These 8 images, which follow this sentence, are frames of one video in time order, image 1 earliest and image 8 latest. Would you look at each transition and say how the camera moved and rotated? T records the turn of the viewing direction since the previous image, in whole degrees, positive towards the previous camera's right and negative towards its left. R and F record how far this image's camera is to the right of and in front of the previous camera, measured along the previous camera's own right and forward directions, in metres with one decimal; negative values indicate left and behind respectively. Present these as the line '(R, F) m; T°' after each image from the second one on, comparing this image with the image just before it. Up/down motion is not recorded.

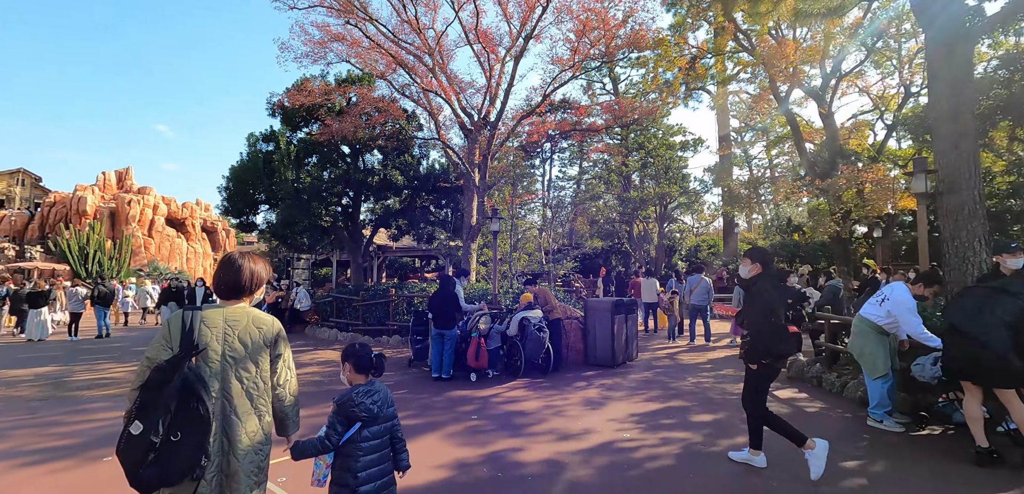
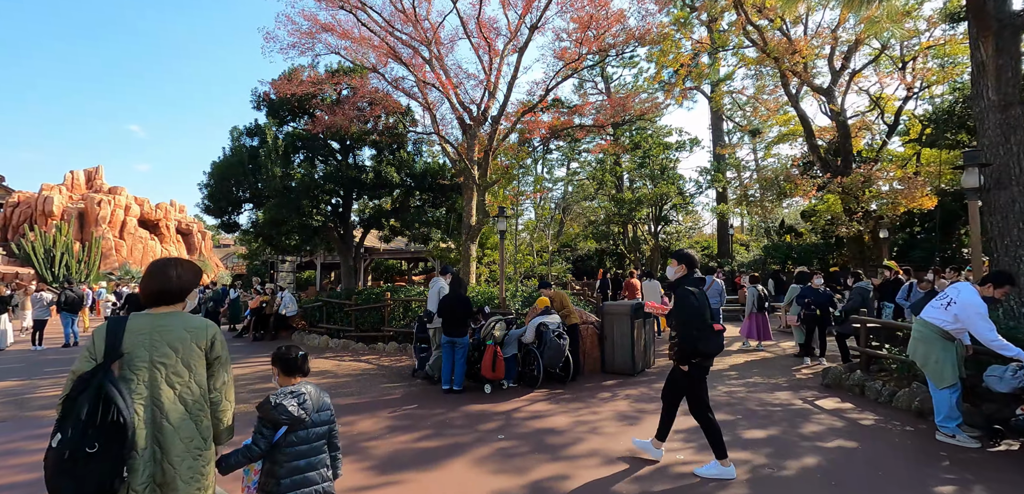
(-0.5, +0.6) m; +2°
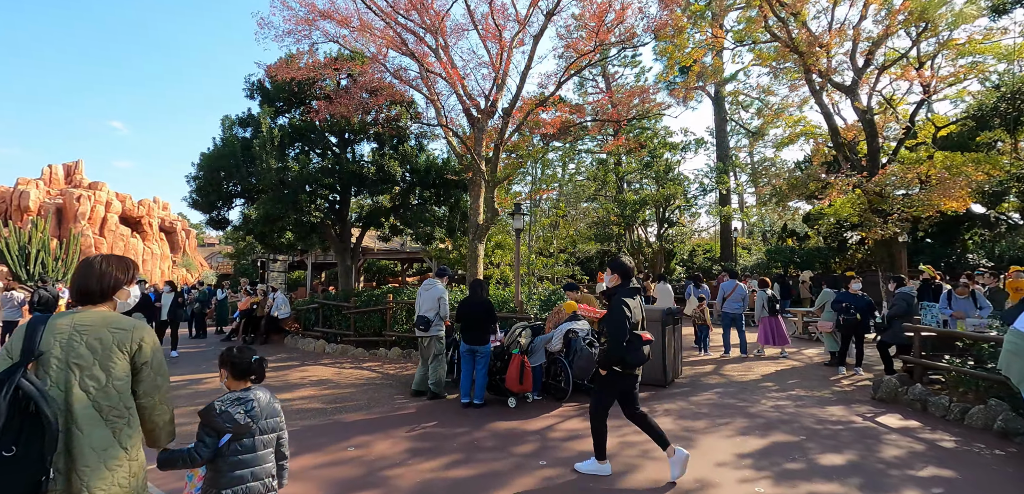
(-0.5, +0.6) m; +1°
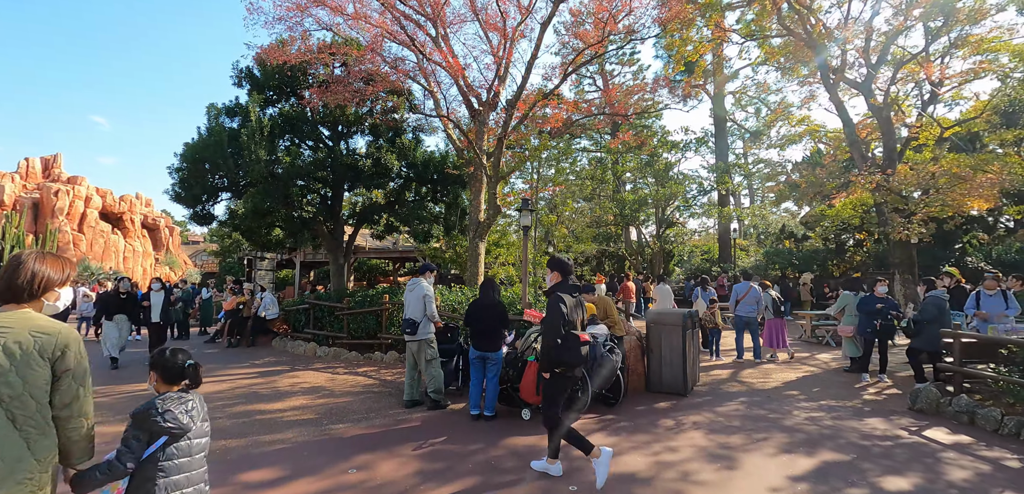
(-0.3, +0.5) m; +1°
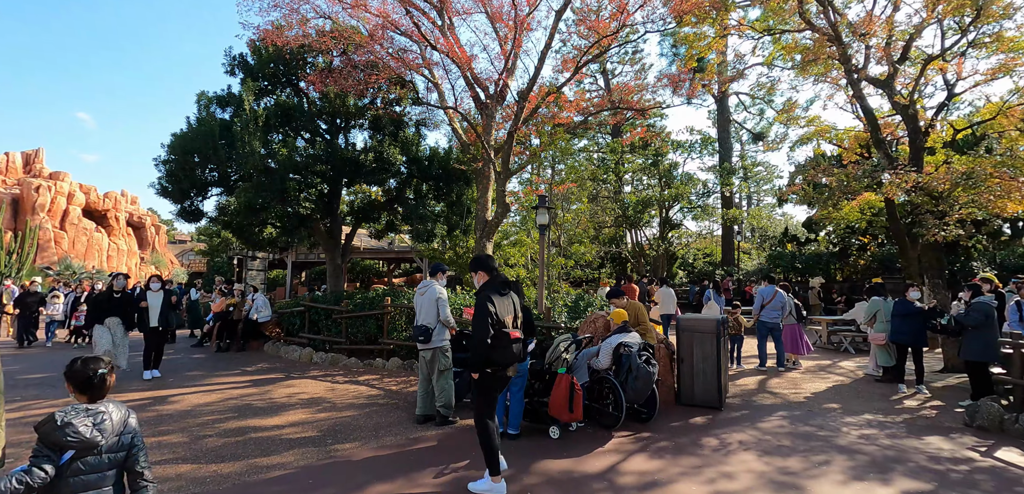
(-0.4, +0.5) m; +1°
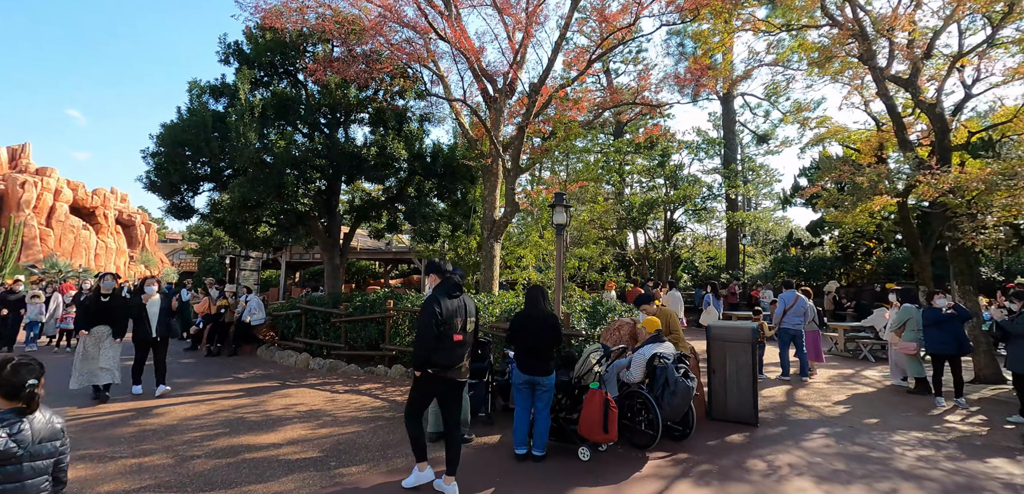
(-0.3, +0.5) m; +1°
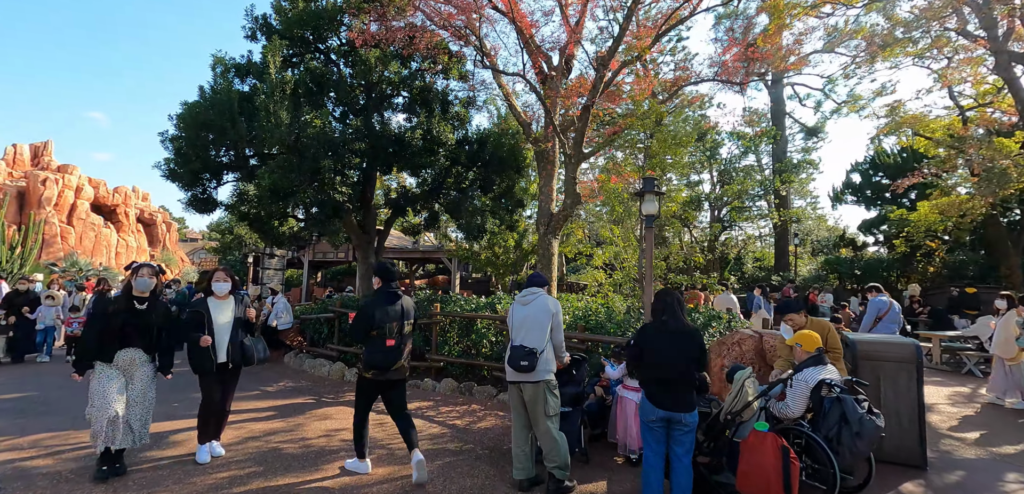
(-0.8, +1.1) m; -2°
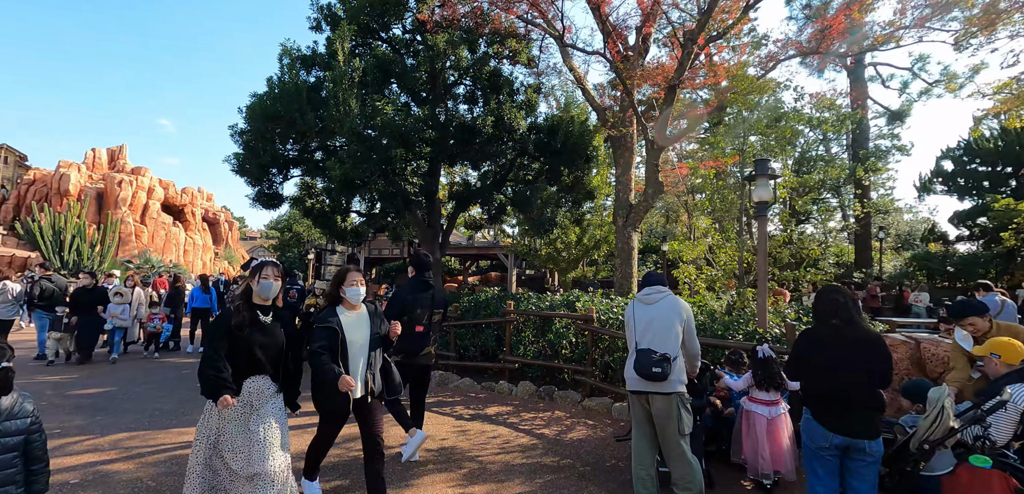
(-0.5, +0.5) m; -5°
